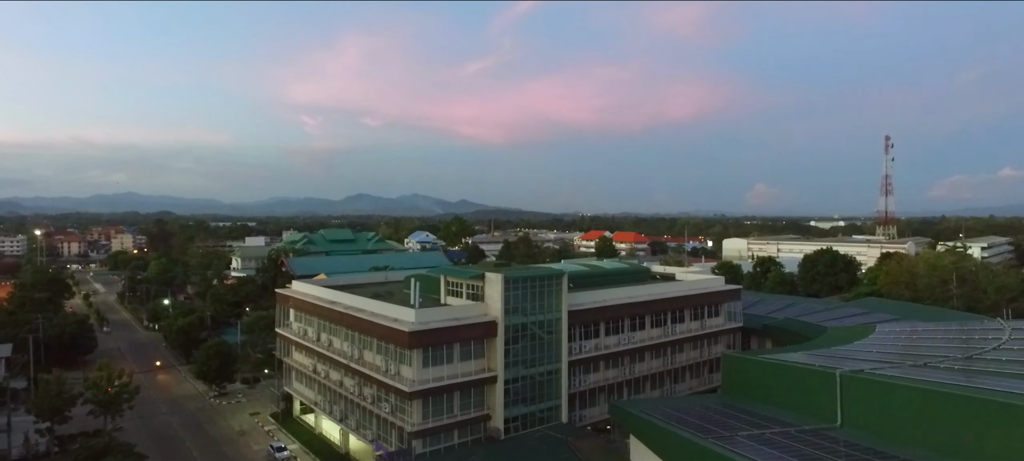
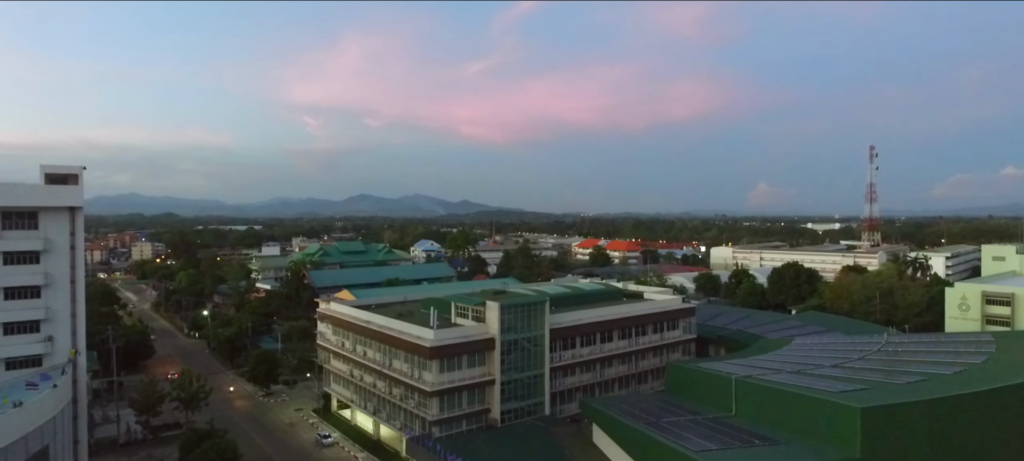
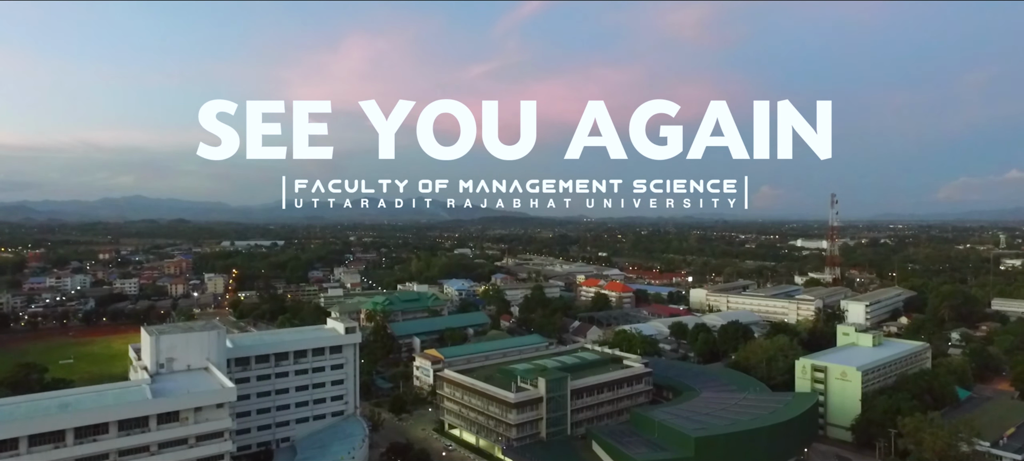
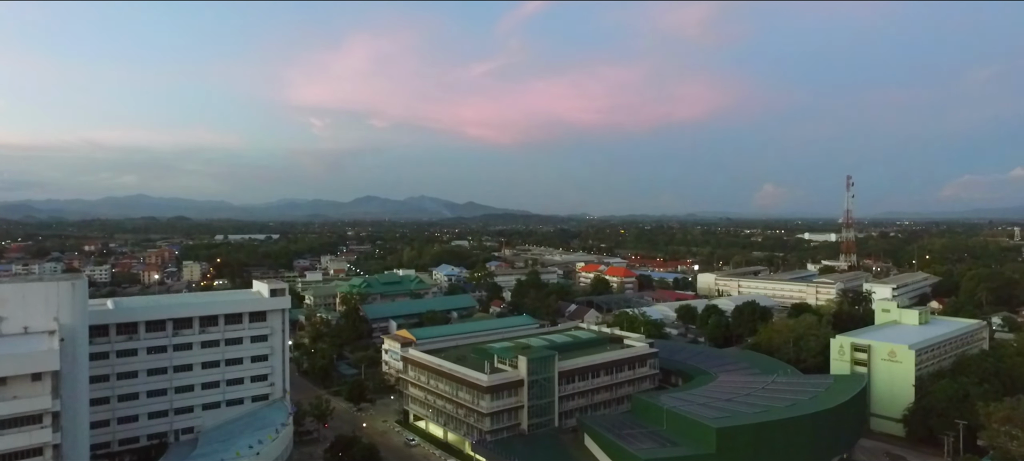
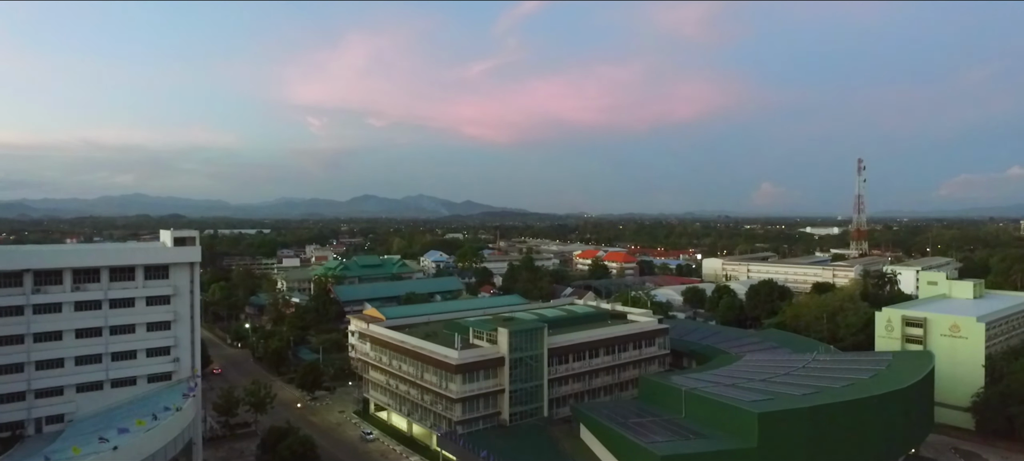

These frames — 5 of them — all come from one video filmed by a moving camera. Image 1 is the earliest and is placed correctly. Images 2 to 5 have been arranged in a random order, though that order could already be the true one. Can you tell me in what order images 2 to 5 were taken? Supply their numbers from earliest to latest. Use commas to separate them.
2, 5, 4, 3
